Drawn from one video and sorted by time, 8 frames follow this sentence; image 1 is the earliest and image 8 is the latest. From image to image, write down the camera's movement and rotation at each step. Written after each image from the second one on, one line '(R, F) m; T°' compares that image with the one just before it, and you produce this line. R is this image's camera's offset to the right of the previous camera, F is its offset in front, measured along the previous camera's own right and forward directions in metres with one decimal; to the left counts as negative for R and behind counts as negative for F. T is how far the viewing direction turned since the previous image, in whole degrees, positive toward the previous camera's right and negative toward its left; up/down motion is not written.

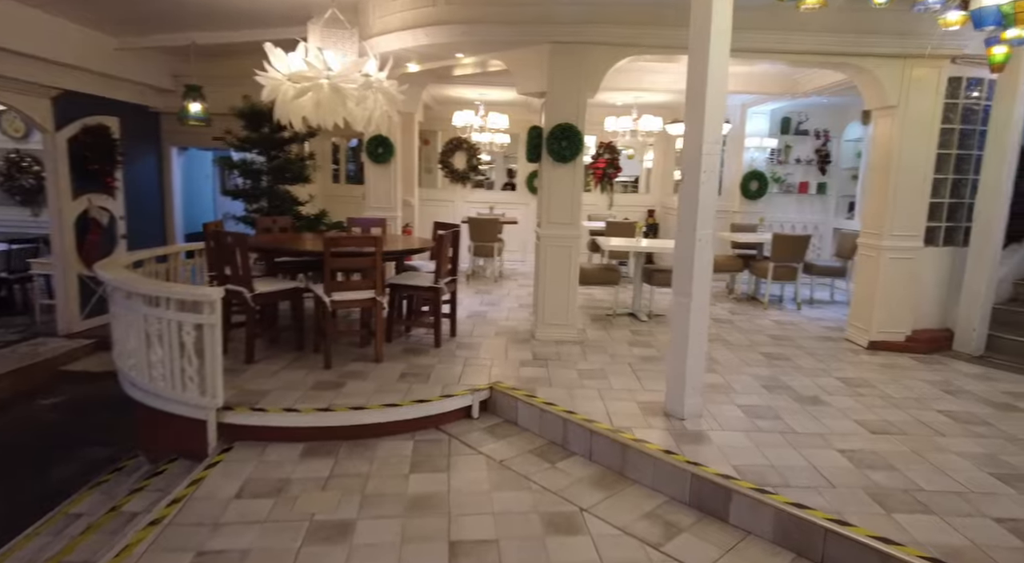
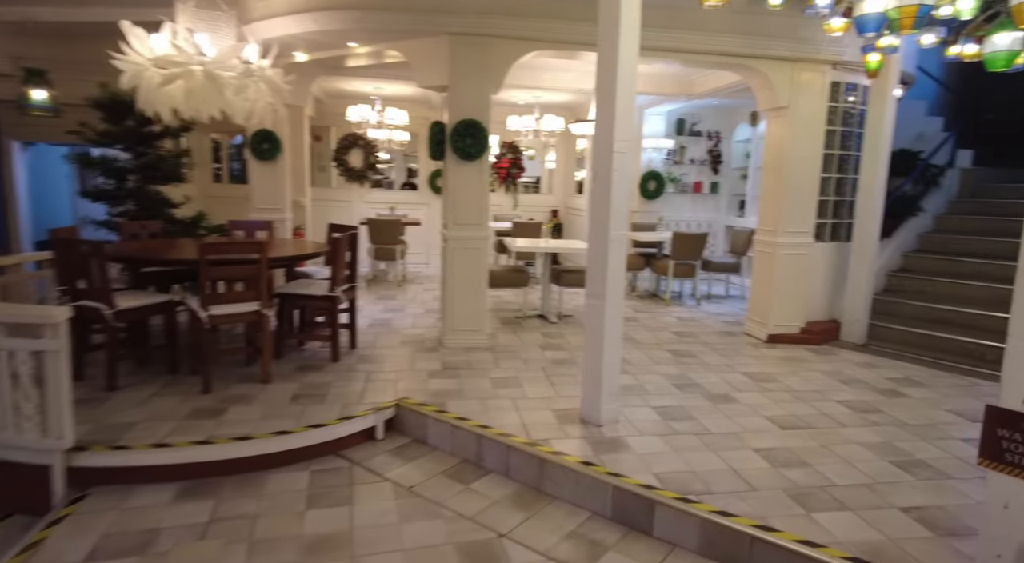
(0.0, +0.2) m; +9°
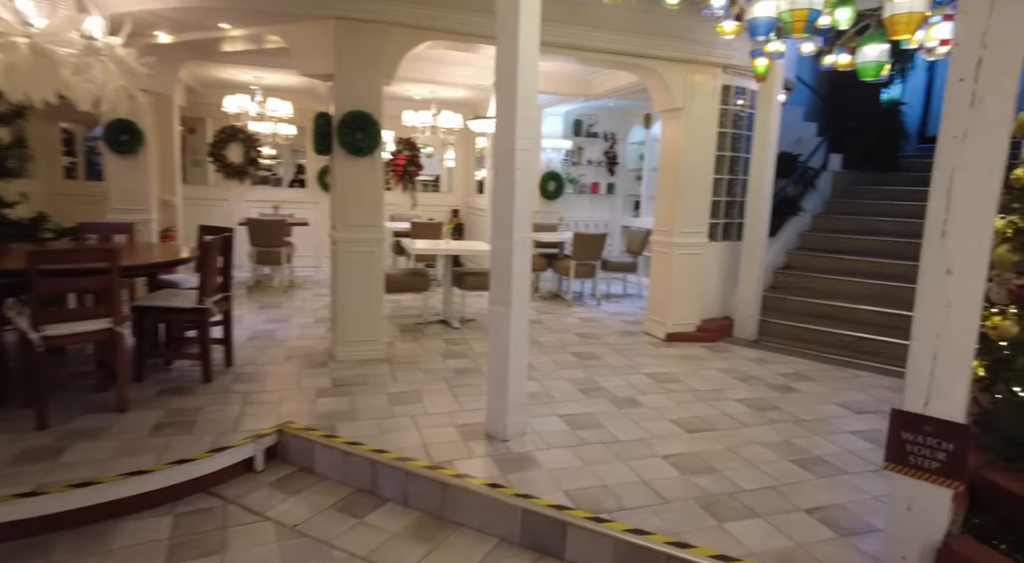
(0.0, +0.2) m; +9°
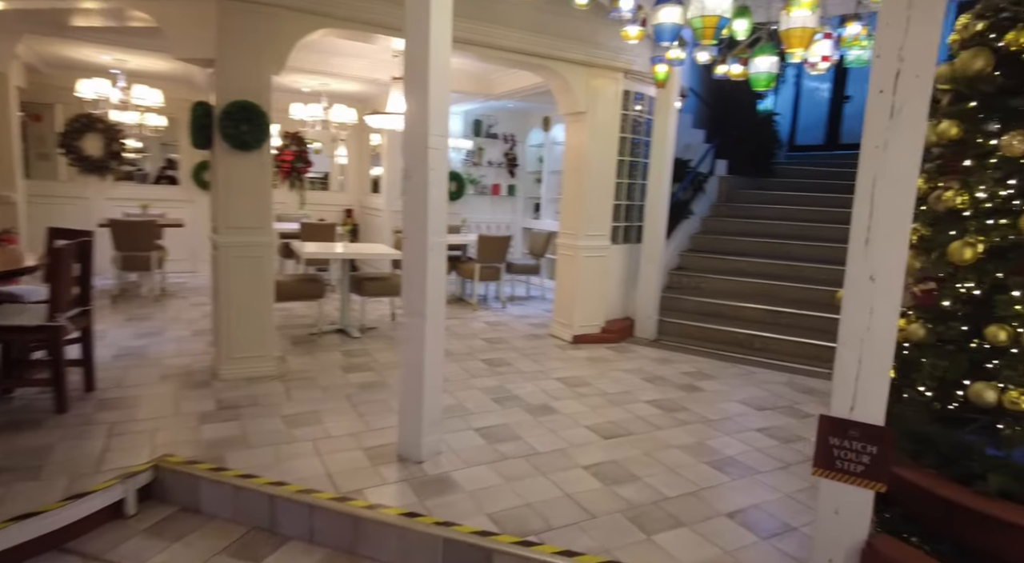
(-0.1, +0.2) m; +10°
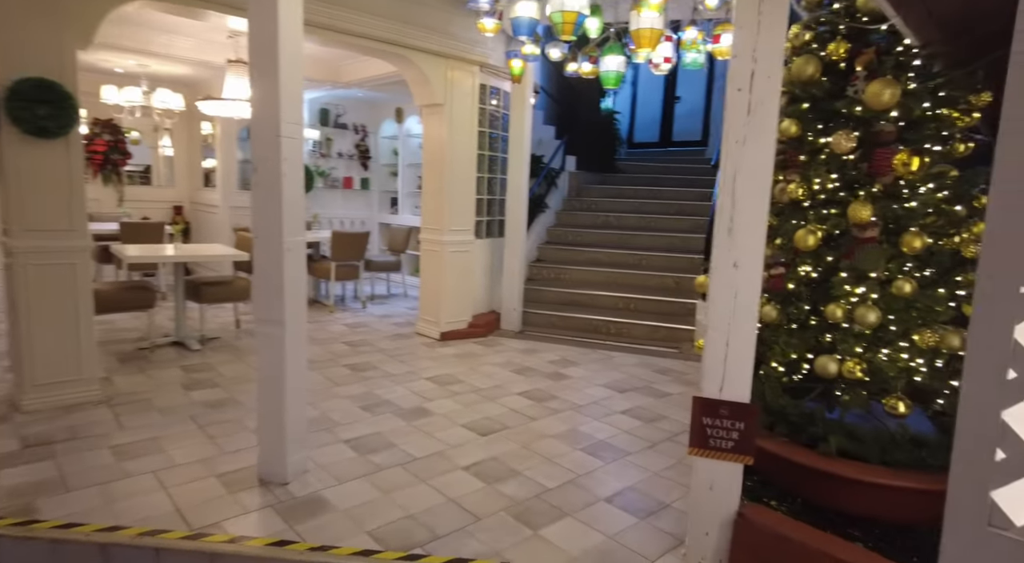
(-0.1, +0.1) m; +14°
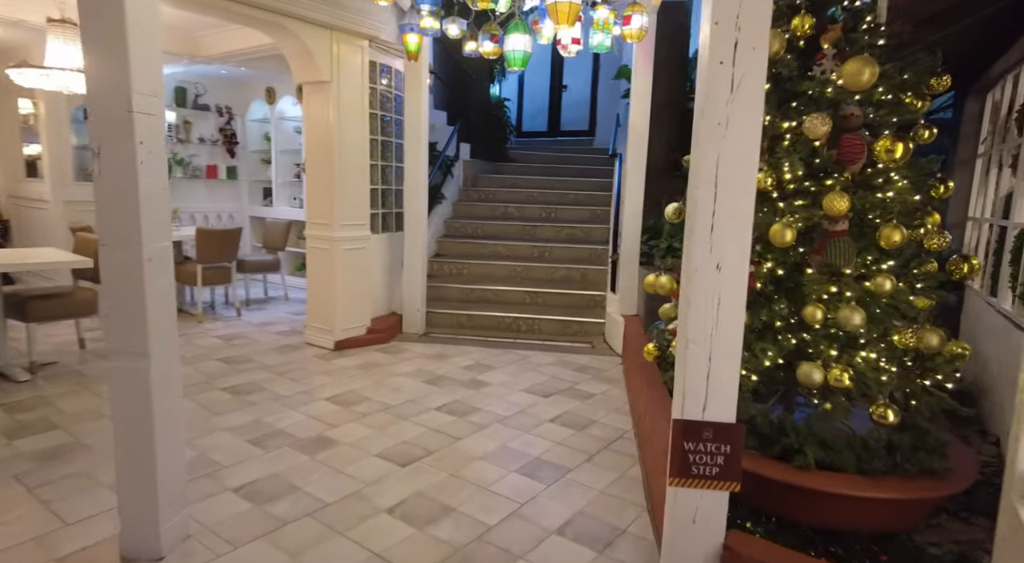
(-0.2, +0.4) m; +11°
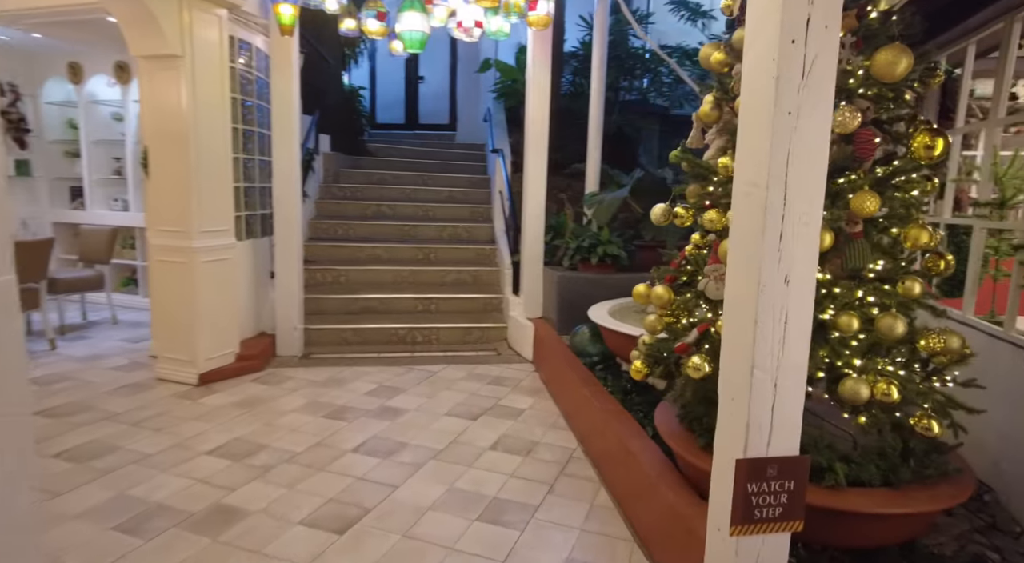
(-0.5, +0.5) m; +15°
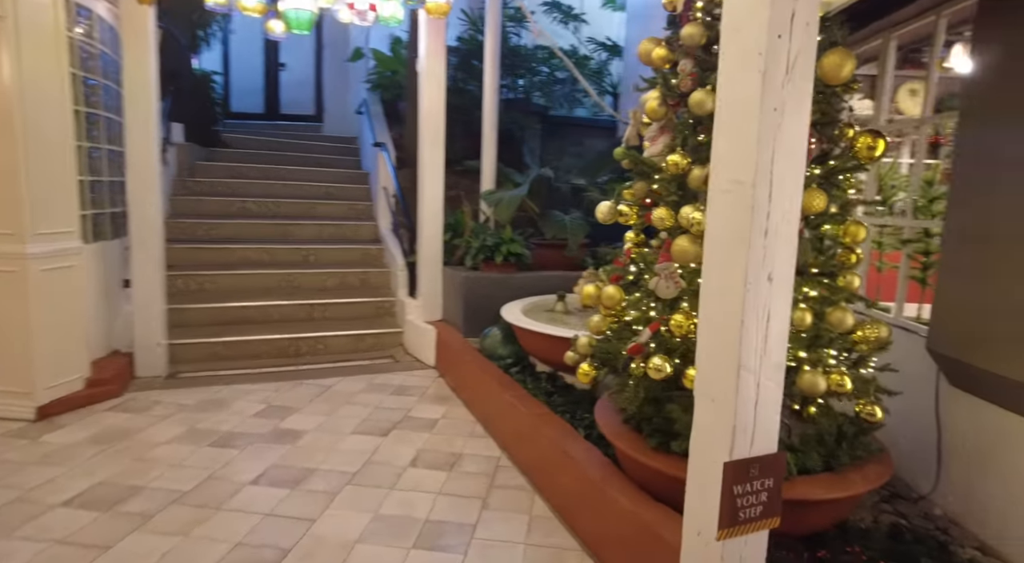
(-0.3, +0.2) m; +13°
